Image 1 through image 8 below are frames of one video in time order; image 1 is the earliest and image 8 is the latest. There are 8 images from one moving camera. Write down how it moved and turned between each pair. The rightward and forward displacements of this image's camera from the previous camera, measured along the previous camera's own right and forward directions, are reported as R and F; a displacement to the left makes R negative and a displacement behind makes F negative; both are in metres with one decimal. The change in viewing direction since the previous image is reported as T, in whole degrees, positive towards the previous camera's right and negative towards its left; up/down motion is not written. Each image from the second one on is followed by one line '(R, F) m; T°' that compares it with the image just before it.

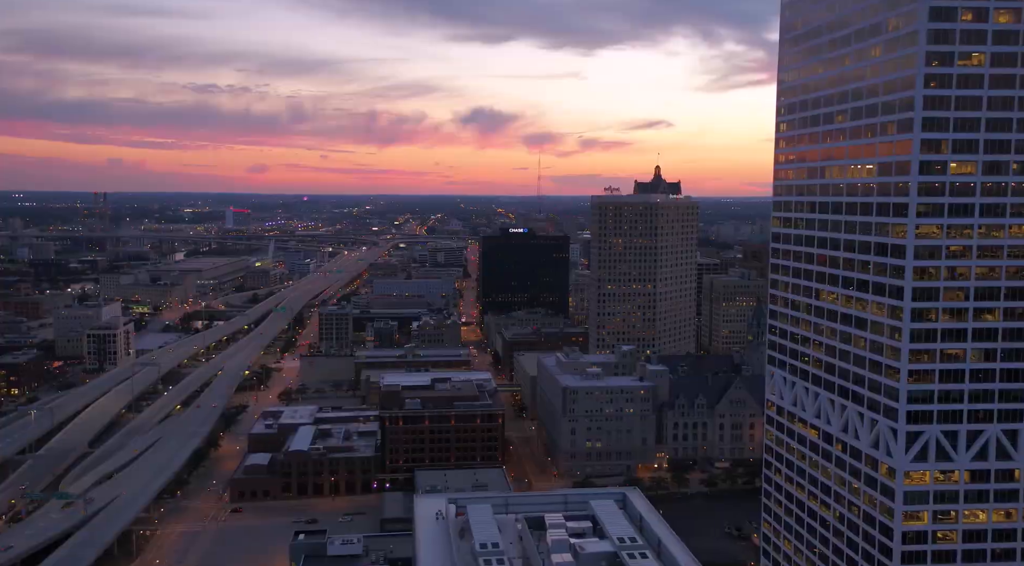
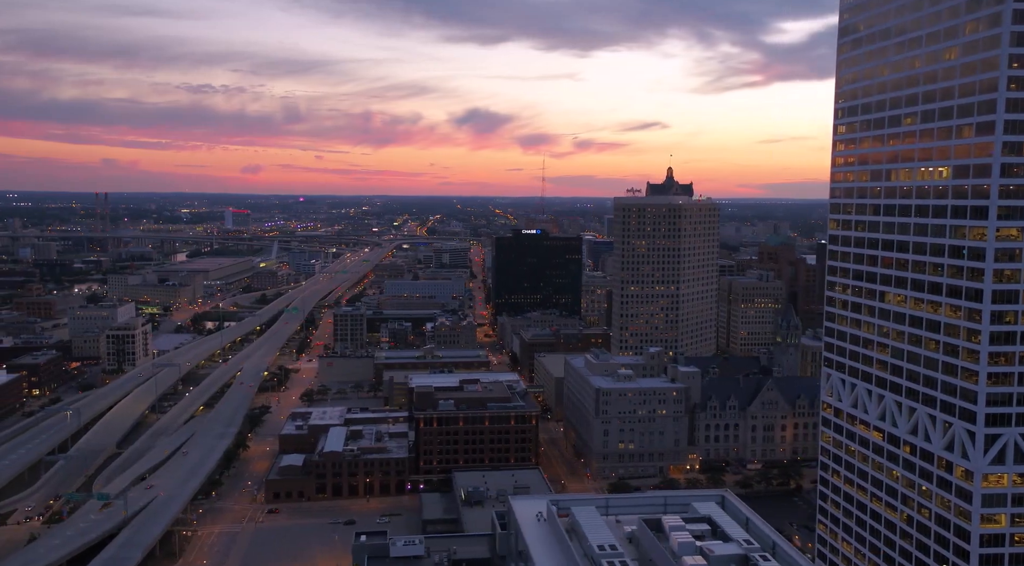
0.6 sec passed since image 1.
(-1.7, 0.0) m; 0°
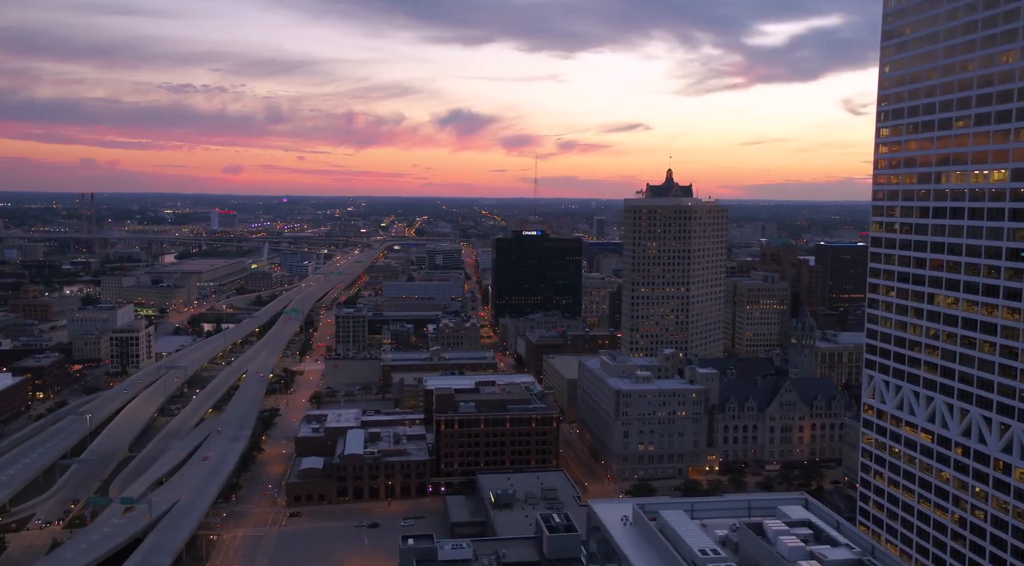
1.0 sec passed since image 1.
(-1.6, +0.1) m; +1°
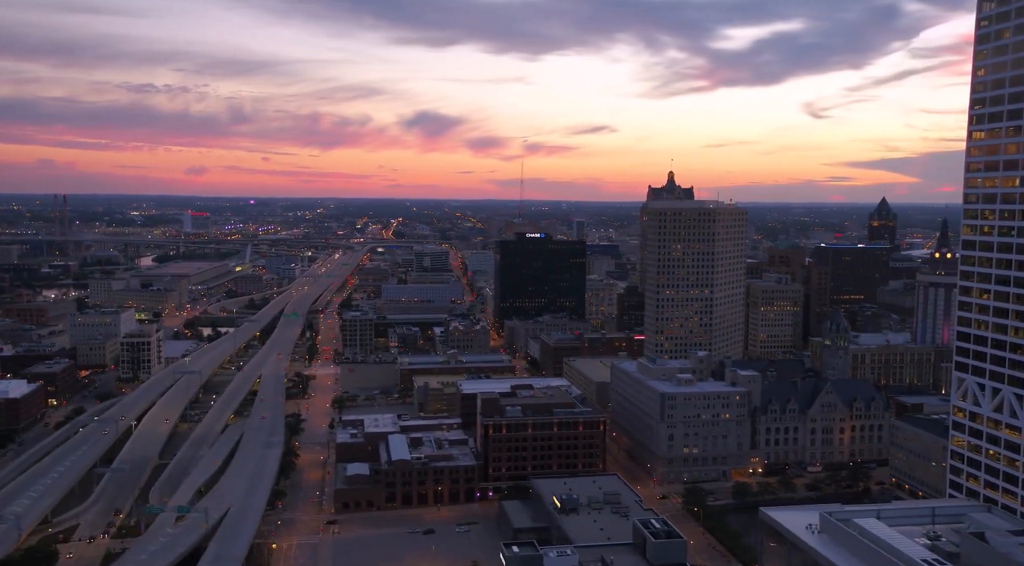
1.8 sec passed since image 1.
(-3.4, +0.3) m; +2°
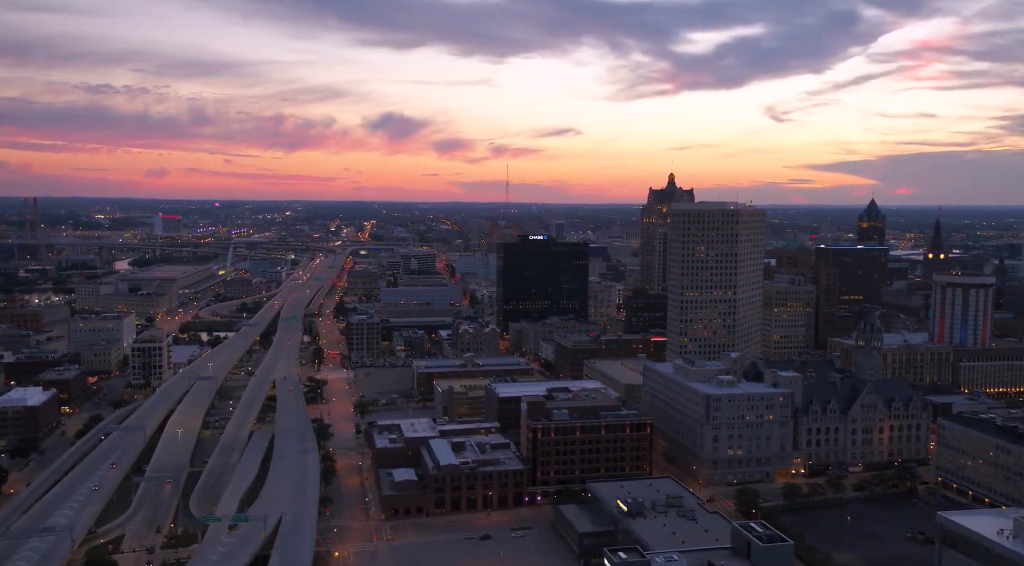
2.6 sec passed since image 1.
(-3.4, +0.4) m; +2°
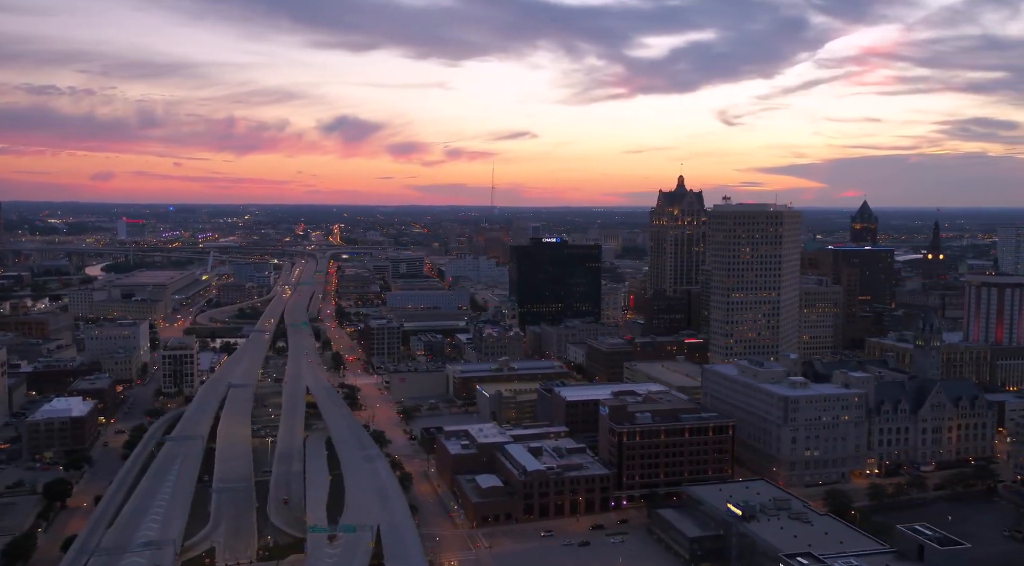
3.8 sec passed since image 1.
(-5.4, +0.5) m; +2°
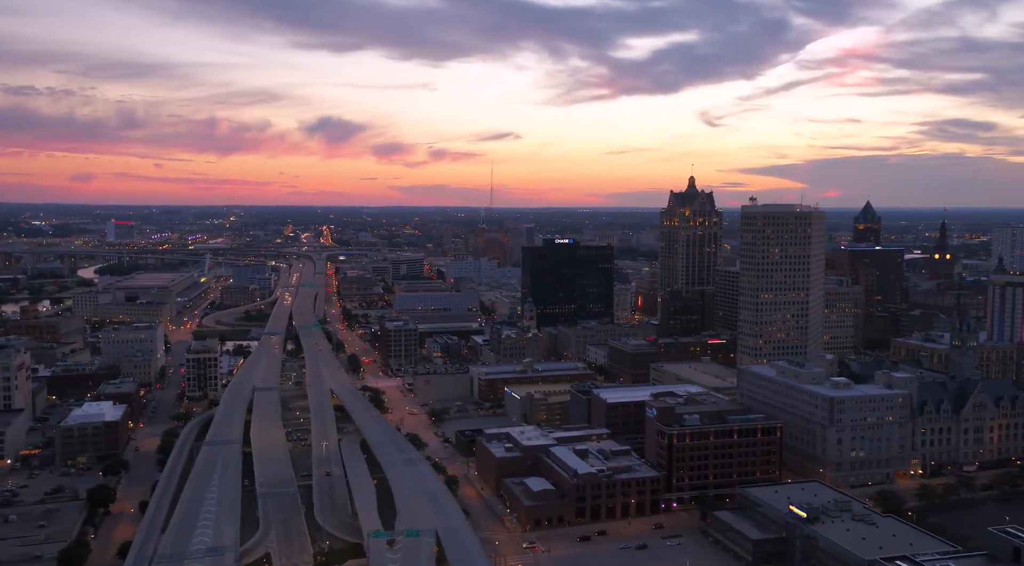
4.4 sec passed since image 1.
(-2.7, +0.2) m; +1°
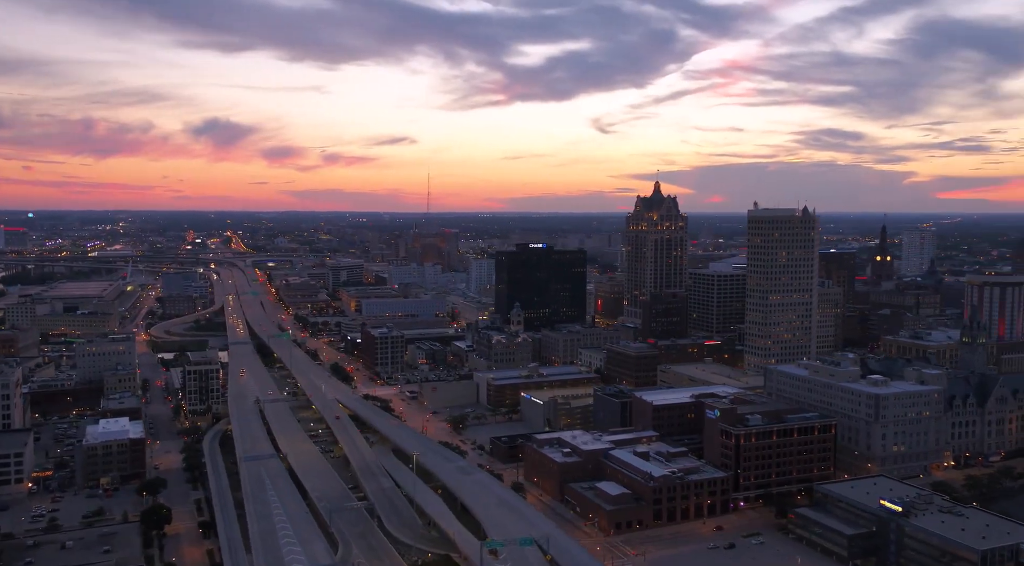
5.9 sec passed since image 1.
(-7.3, +0.4) m; +6°
